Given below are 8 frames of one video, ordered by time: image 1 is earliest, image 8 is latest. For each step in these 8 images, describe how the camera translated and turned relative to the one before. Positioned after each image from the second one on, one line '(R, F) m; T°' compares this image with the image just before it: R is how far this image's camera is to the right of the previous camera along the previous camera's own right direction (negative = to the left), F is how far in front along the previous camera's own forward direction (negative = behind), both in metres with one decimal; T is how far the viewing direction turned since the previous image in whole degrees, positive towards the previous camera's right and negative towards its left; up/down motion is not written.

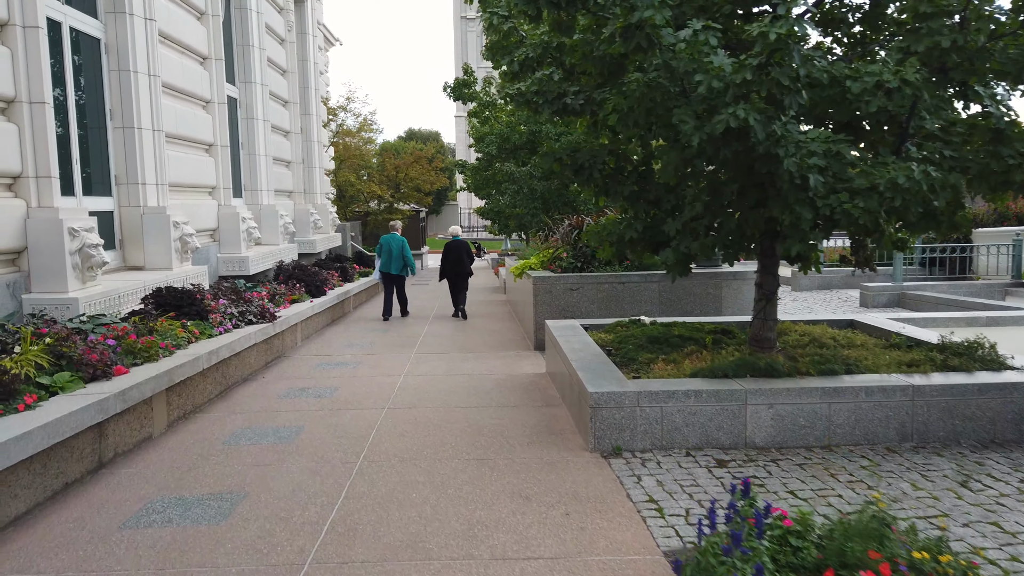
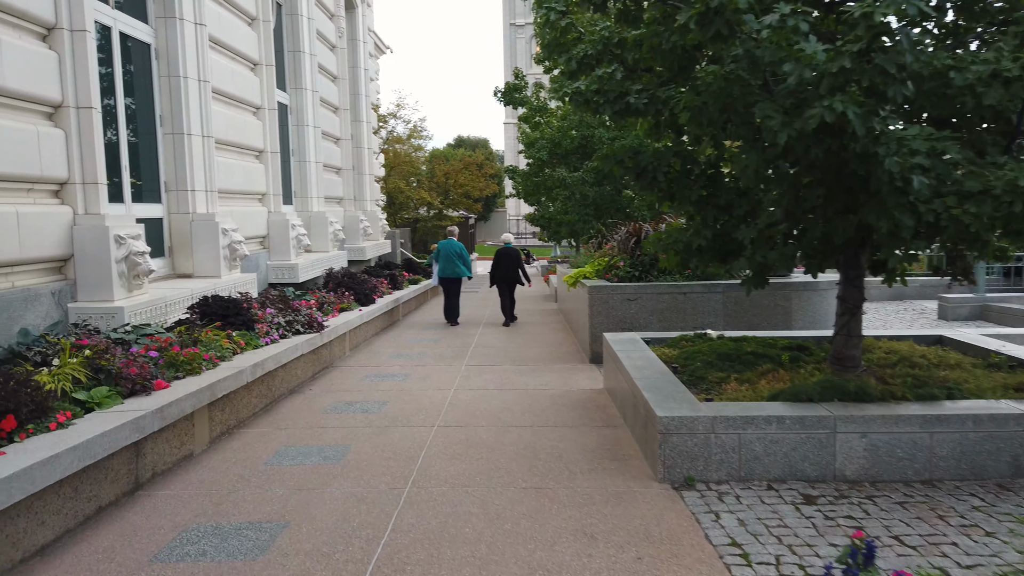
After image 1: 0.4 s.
(-0.1, +0.5) m; -4°
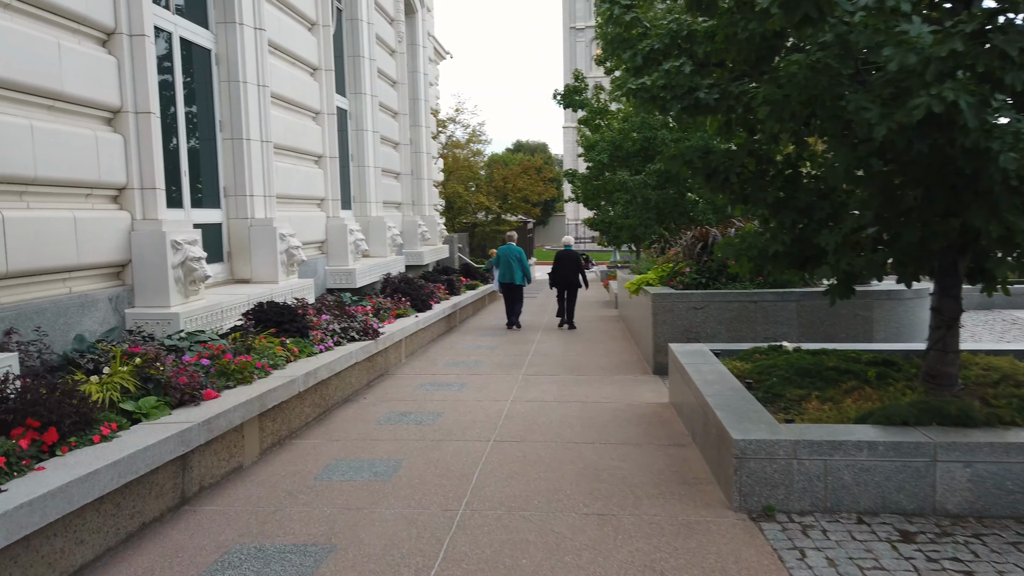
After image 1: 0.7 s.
(0.0, +0.3) m; -4°
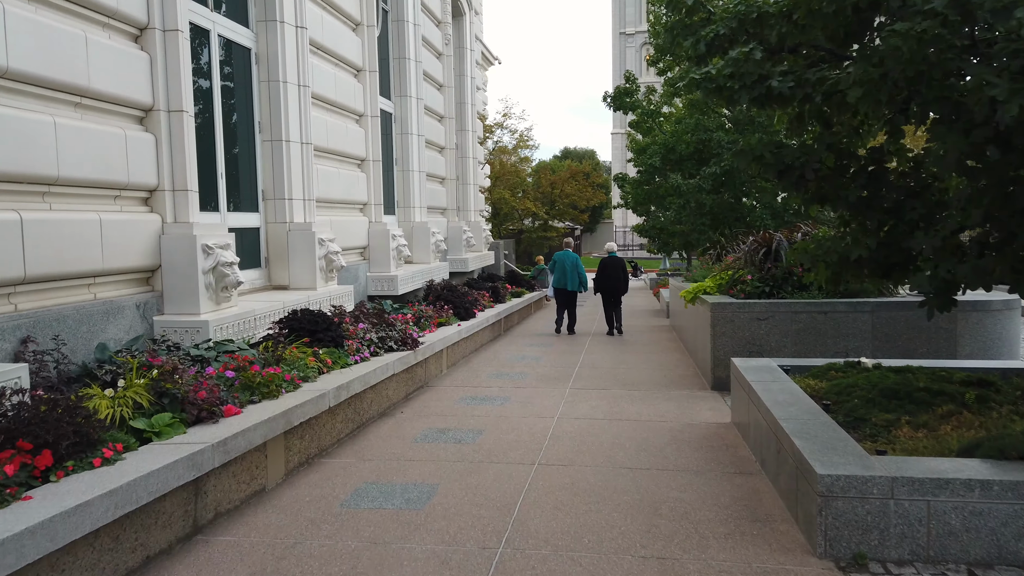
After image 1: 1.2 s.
(0.0, +0.6) m; -4°
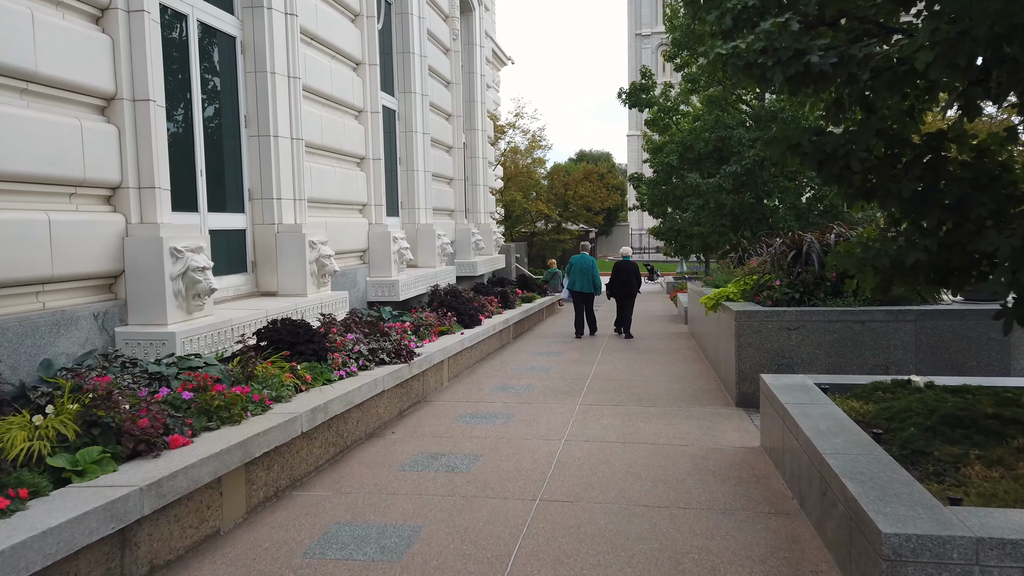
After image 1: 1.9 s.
(+0.1, +0.8) m; -1°
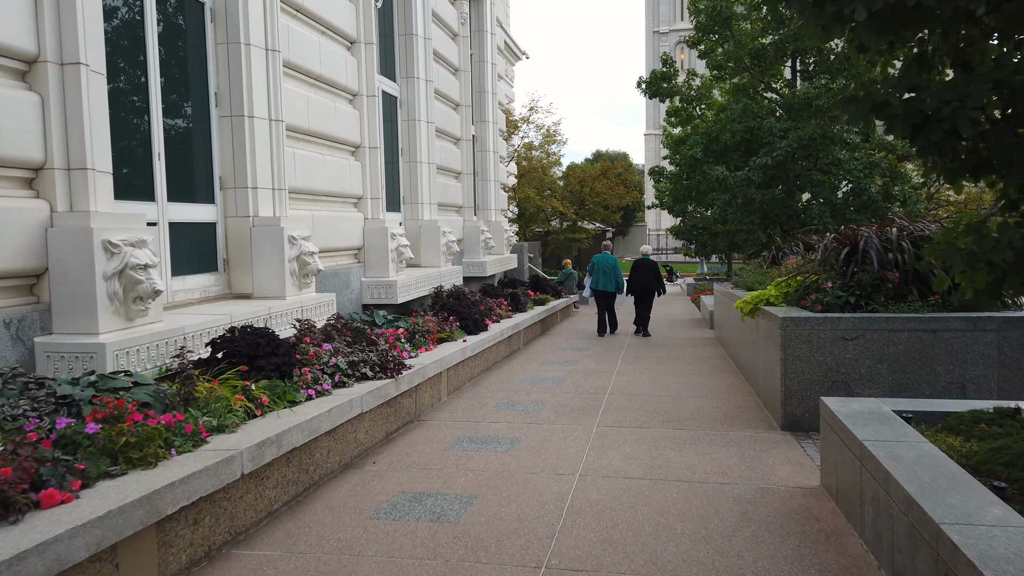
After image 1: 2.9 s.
(+0.1, +1.2) m; -1°
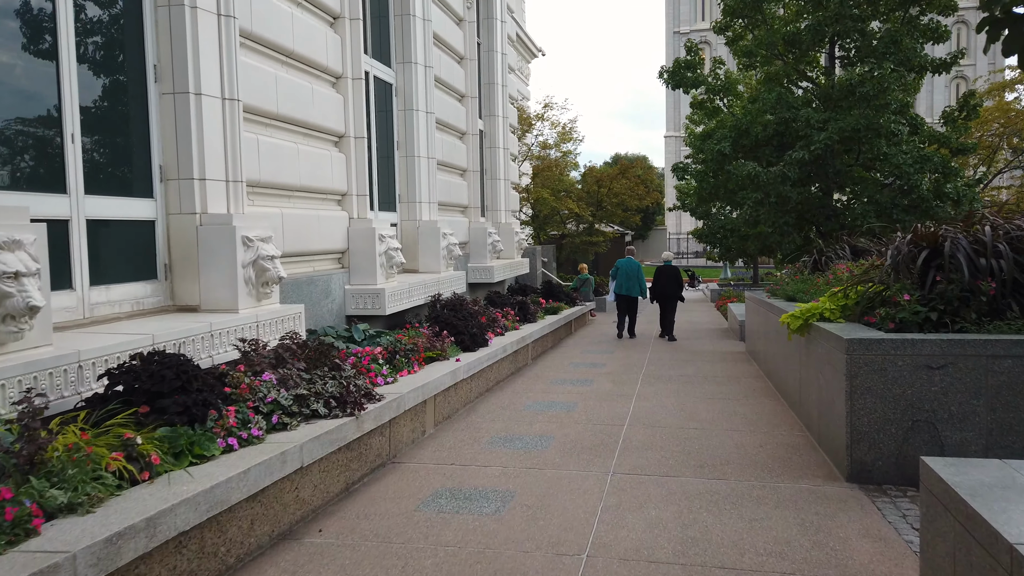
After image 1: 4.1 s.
(+0.2, +1.4) m; -1°
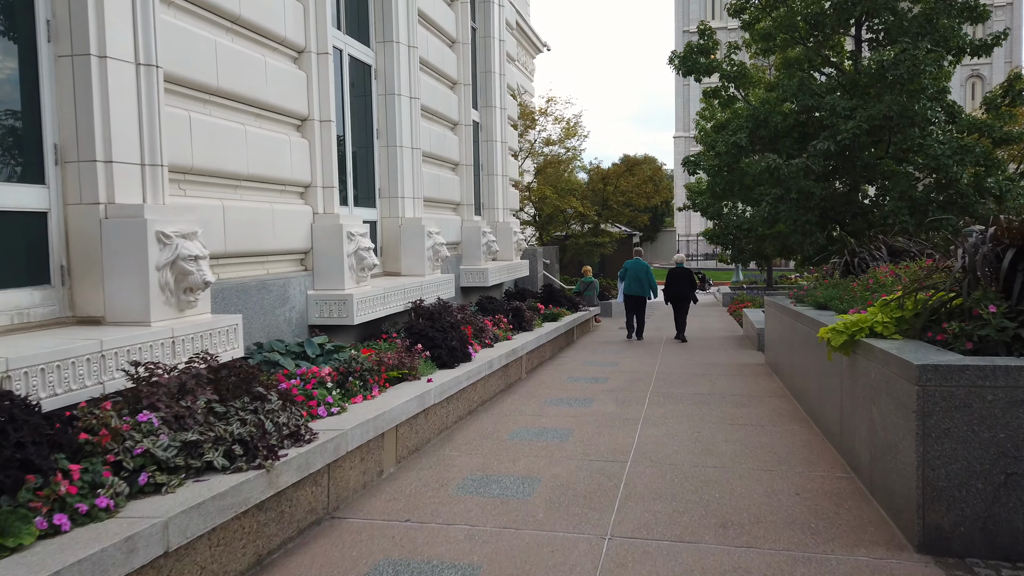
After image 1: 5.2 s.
(+0.2, +1.3) m; -1°
